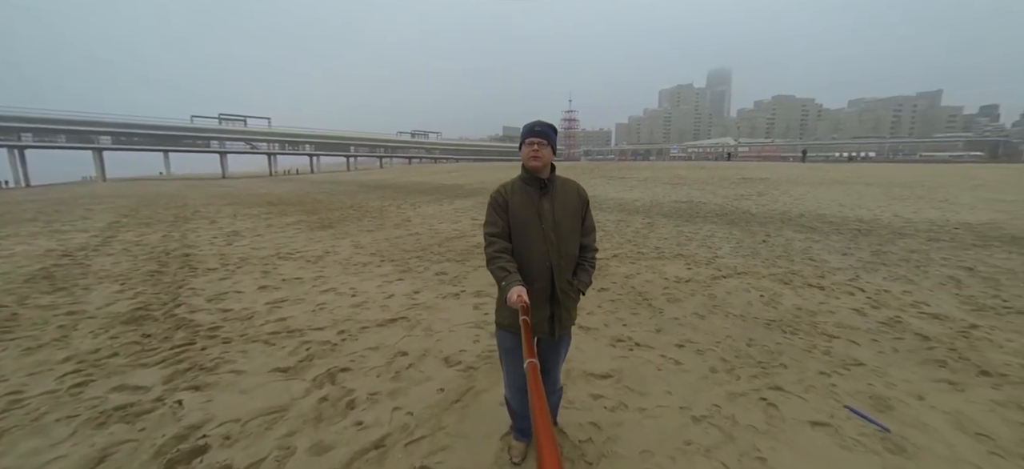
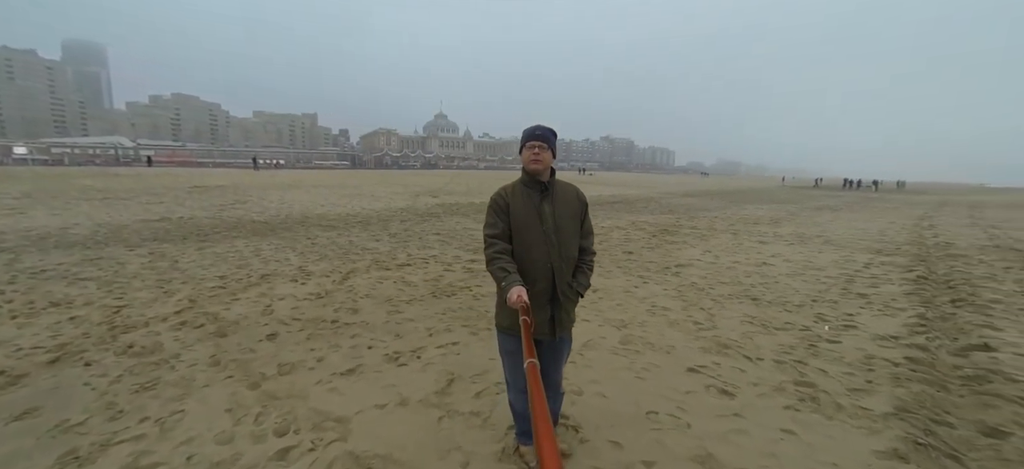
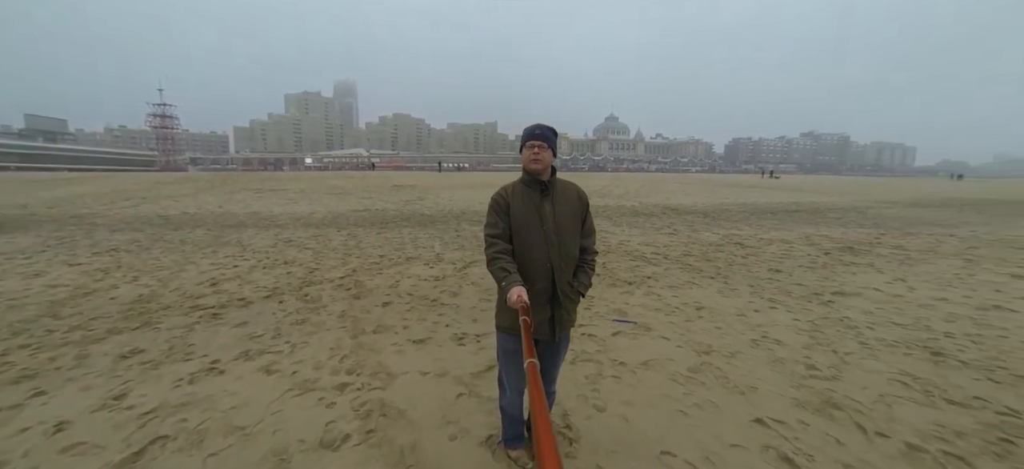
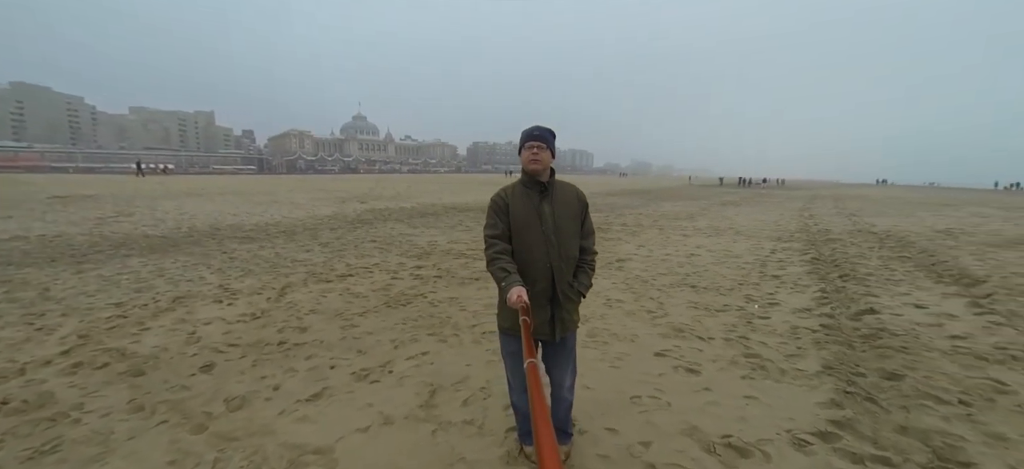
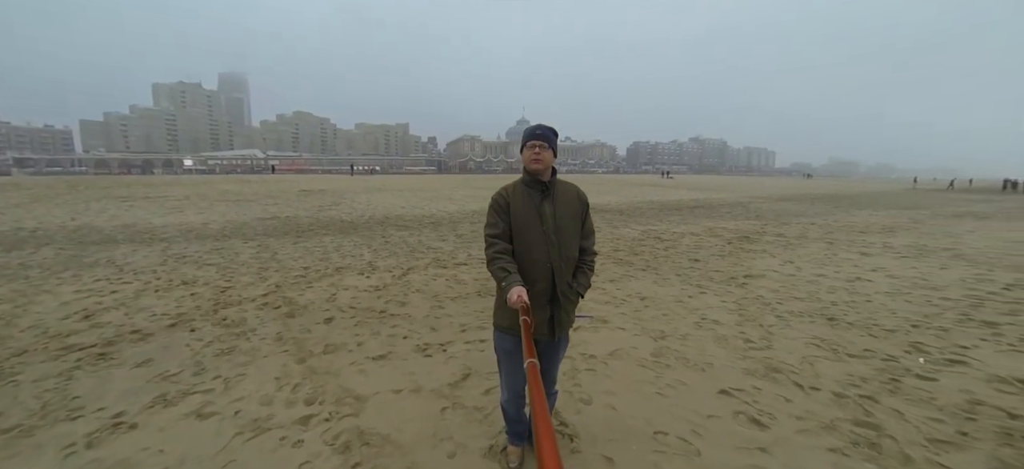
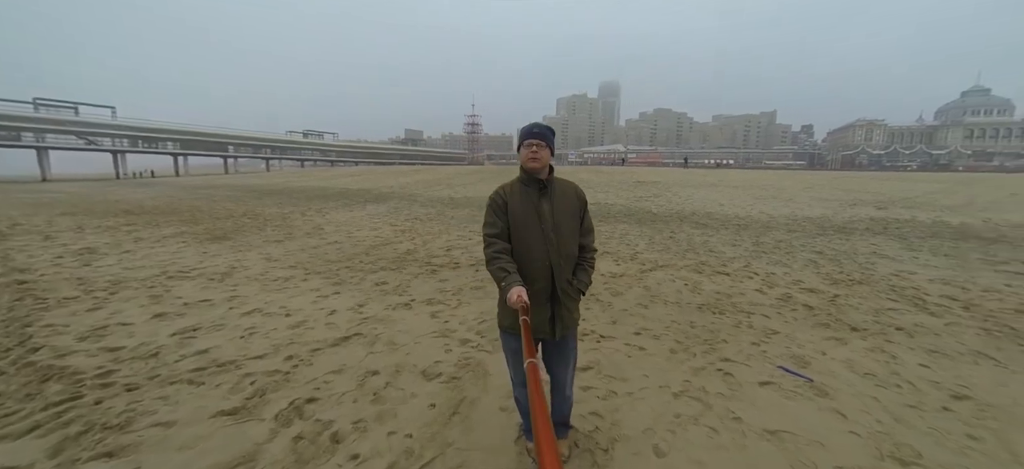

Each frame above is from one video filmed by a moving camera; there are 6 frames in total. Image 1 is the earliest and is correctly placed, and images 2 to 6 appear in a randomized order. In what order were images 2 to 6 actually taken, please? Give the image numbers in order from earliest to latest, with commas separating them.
6, 3, 5, 2, 4
